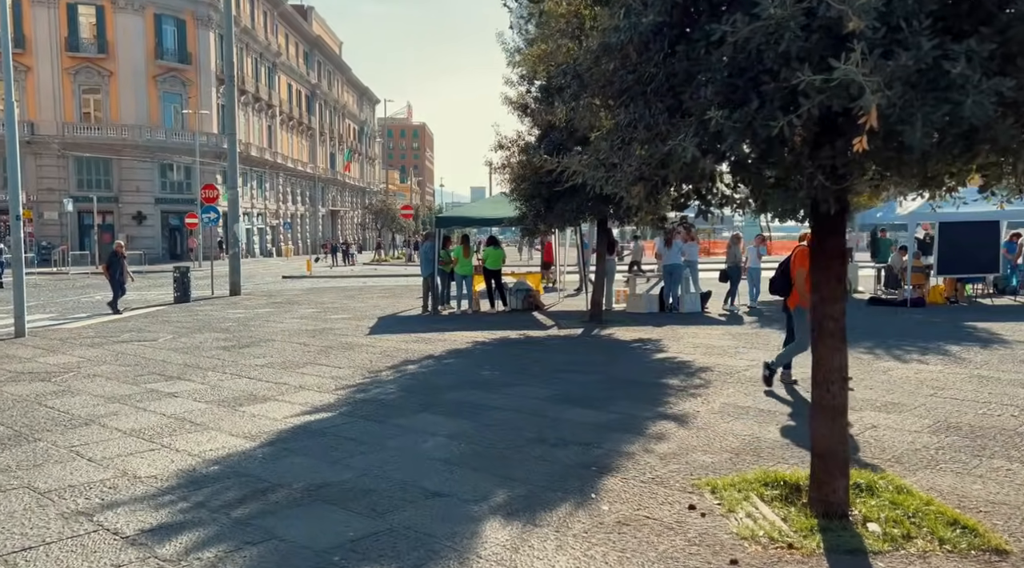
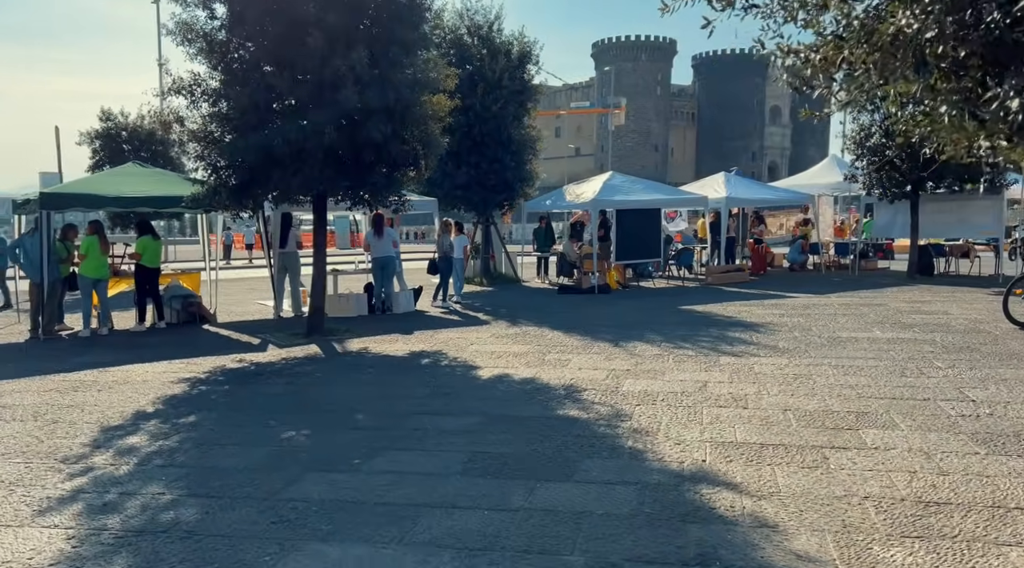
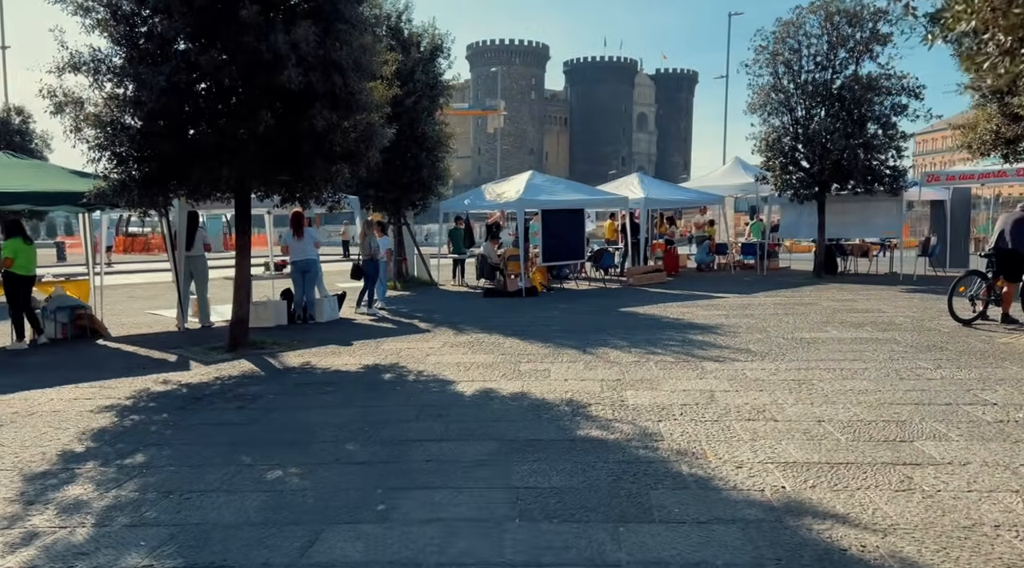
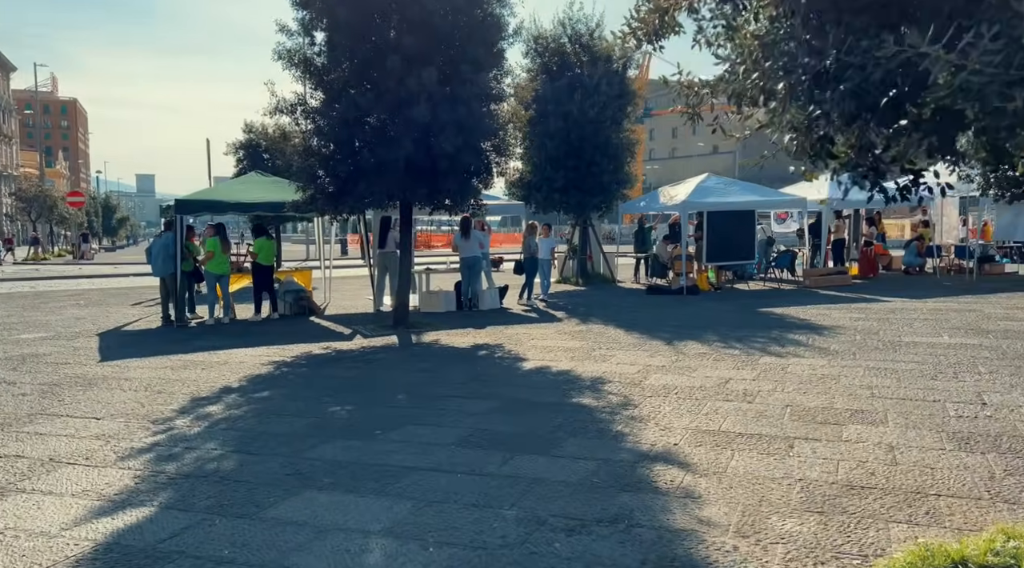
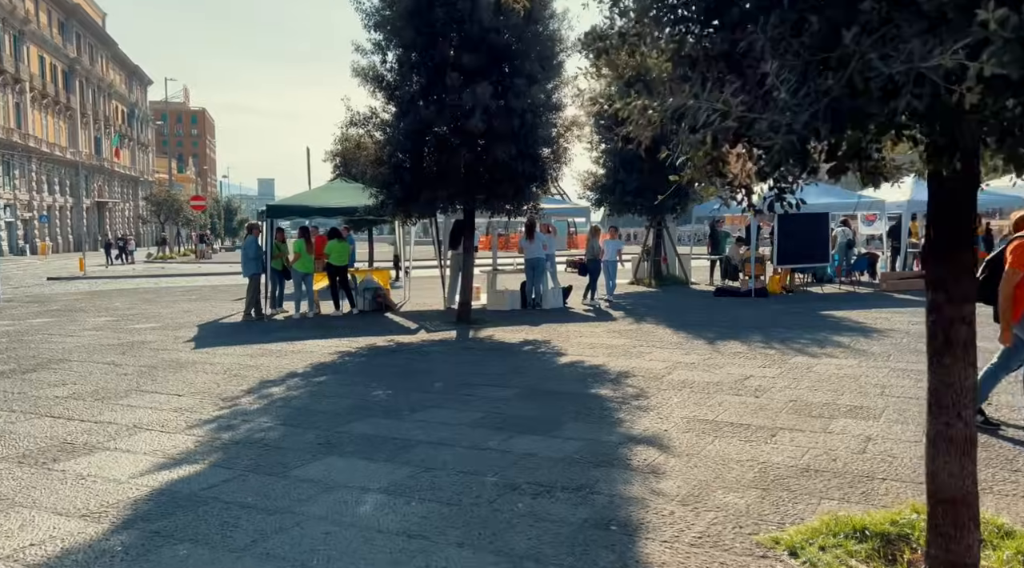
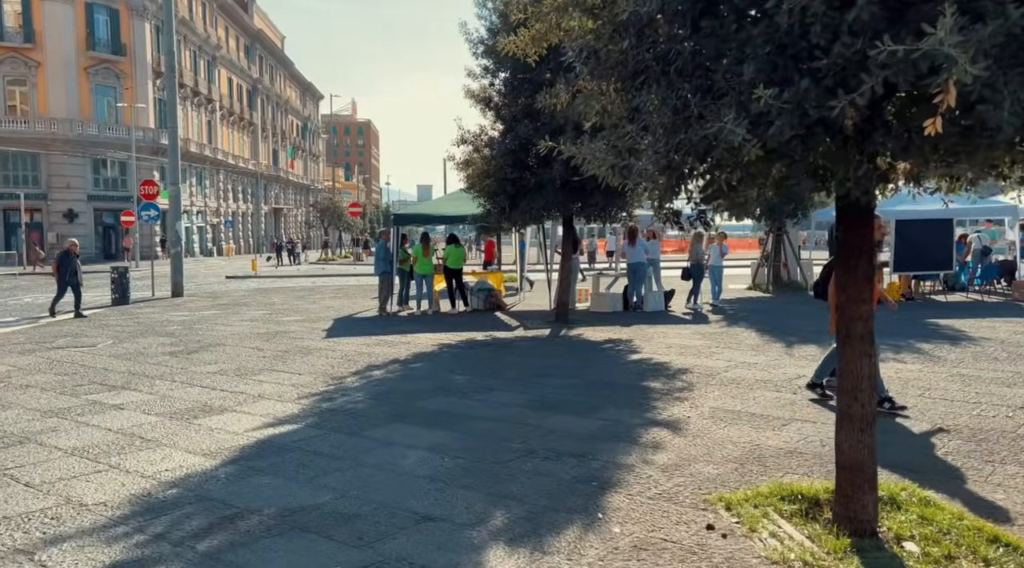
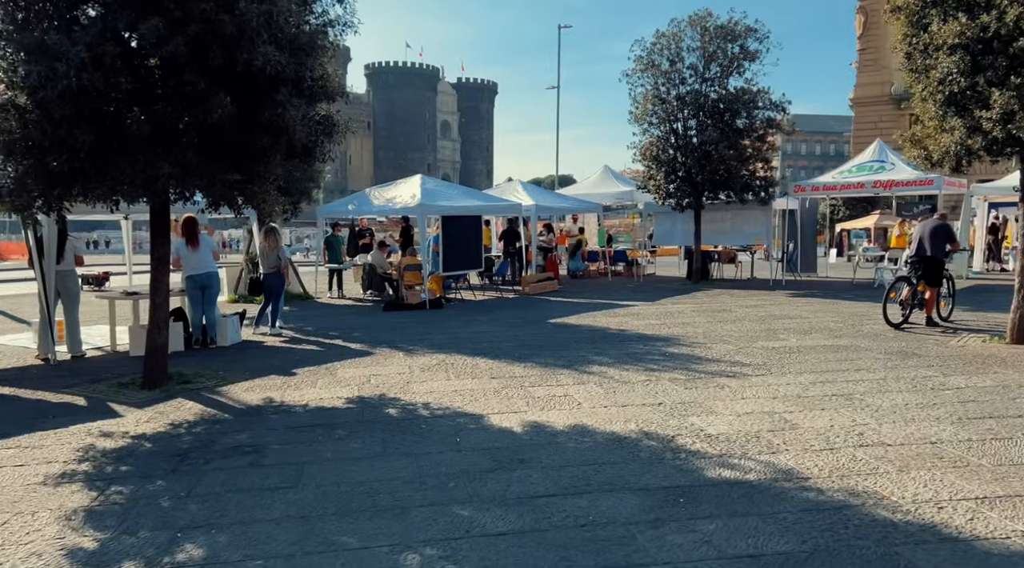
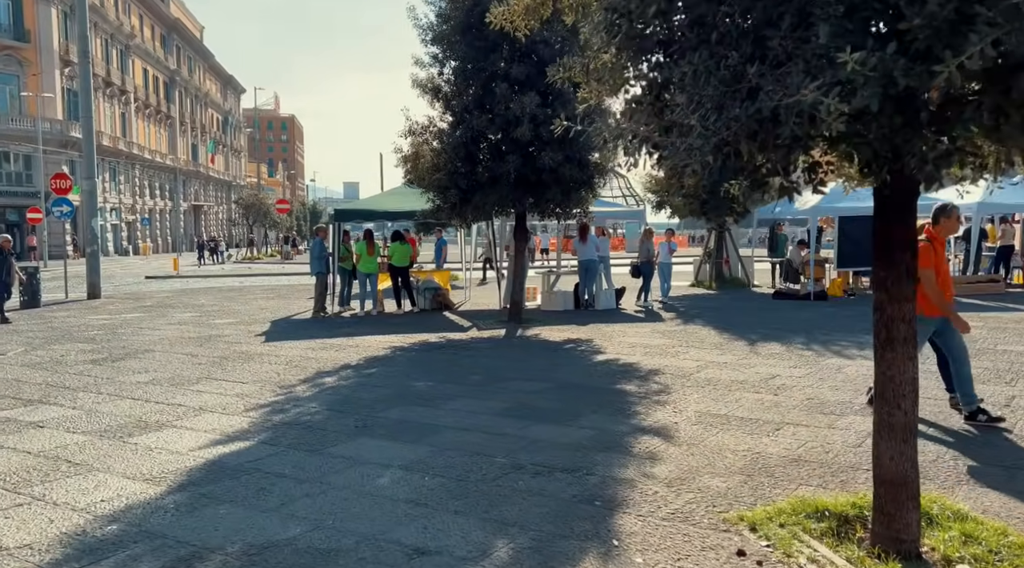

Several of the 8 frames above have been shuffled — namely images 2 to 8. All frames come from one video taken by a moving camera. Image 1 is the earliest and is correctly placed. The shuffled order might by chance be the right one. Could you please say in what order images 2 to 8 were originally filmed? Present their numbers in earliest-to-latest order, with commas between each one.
6, 8, 5, 4, 2, 3, 7
